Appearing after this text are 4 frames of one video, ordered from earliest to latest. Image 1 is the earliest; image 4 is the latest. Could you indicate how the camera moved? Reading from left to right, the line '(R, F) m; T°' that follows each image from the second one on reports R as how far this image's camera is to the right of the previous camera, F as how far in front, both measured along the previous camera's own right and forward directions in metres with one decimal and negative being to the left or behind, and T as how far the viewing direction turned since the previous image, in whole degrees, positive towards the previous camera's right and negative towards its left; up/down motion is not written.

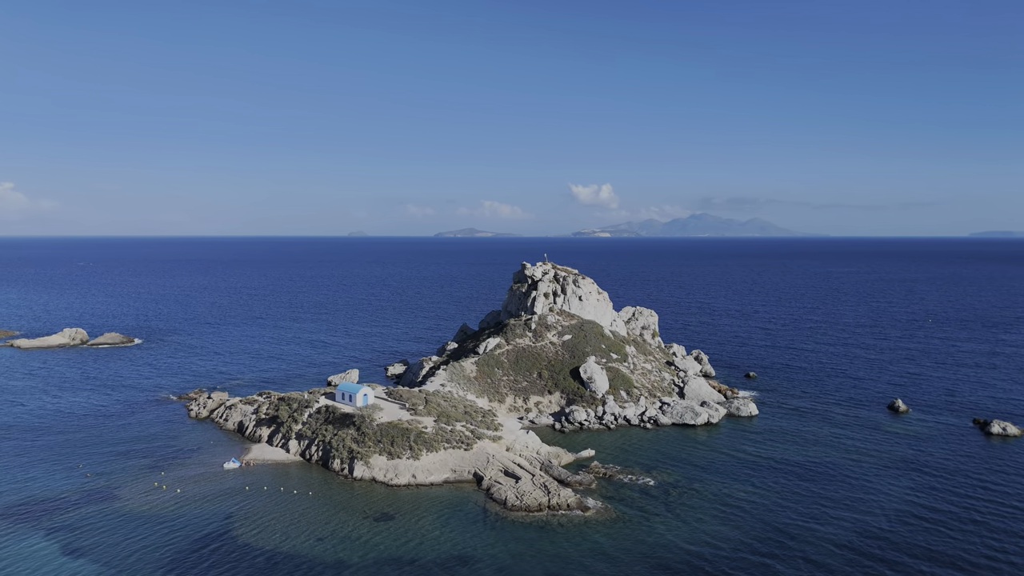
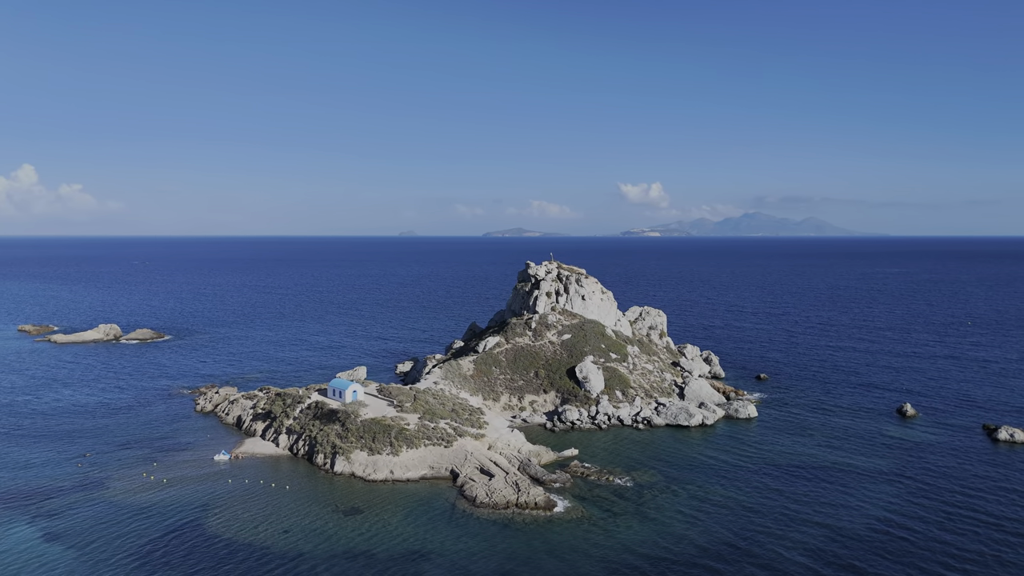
(+4.2, 0.0) m; -3°
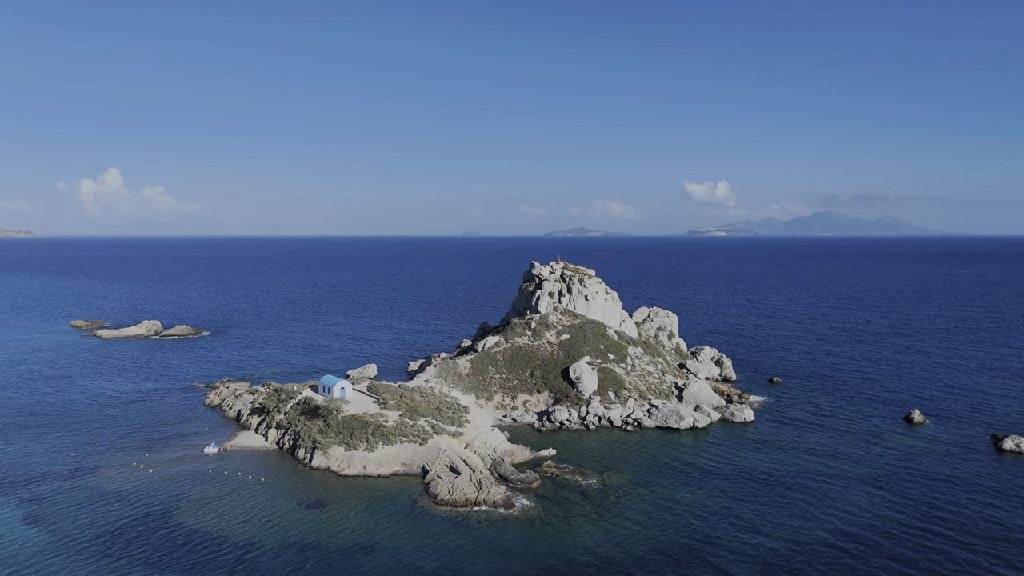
(+5.5, -0.1) m; -4°
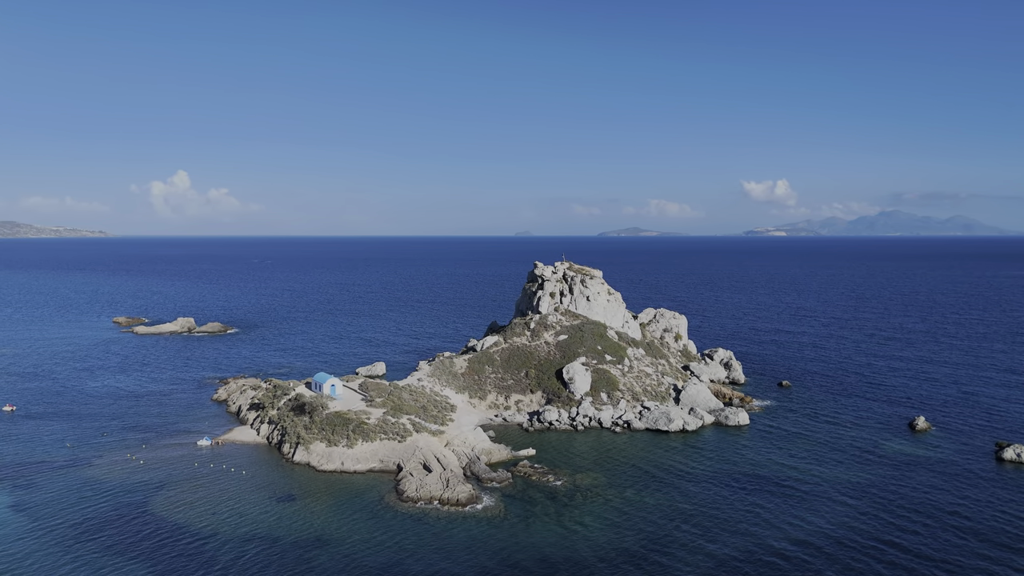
(+4.8, -0.2) m; -3°
